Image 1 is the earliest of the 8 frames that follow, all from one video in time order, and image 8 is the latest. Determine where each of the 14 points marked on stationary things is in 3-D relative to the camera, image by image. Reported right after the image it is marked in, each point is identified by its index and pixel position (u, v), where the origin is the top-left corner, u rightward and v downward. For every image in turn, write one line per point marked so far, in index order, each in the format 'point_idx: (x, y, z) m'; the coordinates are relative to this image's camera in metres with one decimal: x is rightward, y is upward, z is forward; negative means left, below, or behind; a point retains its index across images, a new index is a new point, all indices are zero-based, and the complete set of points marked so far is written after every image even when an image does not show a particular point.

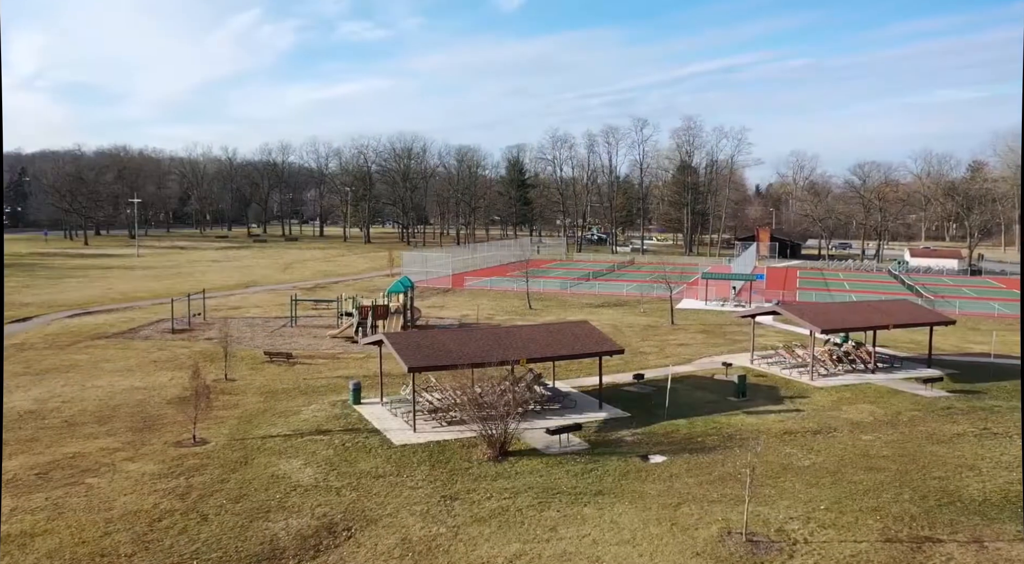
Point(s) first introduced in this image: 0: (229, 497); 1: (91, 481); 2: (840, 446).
0: (-4.9, -3.8, +12.8) m
1: (-7.7, -3.7, +13.6) m
2: (+7.2, -3.6, +16.1) m
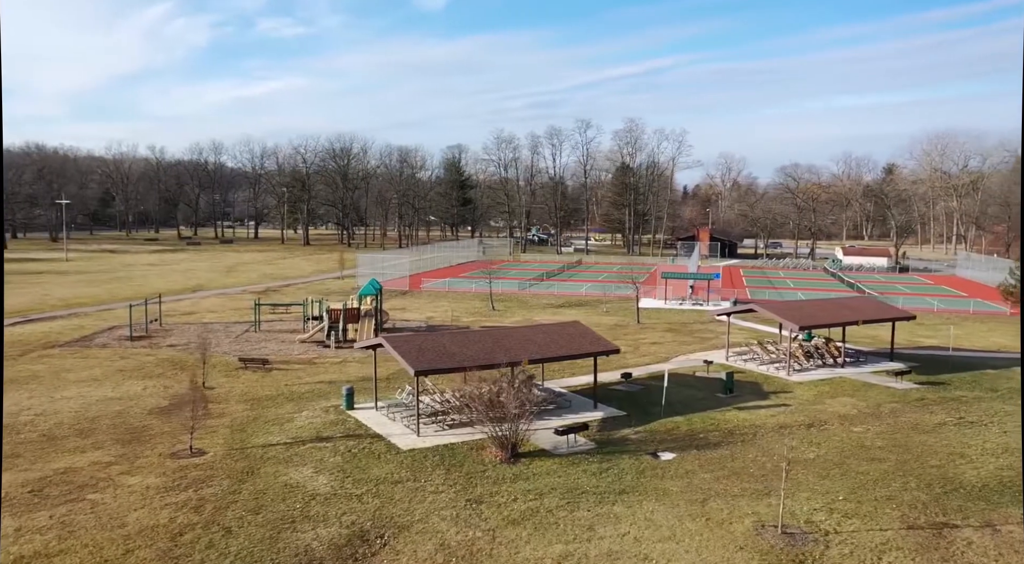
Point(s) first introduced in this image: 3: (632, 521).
0: (-4.4, -3.8, +12.4) m
1: (-7.3, -3.8, +12.9) m
2: (+7.3, -3.5, +16.6) m
3: (+1.9, -3.7, +11.5) m
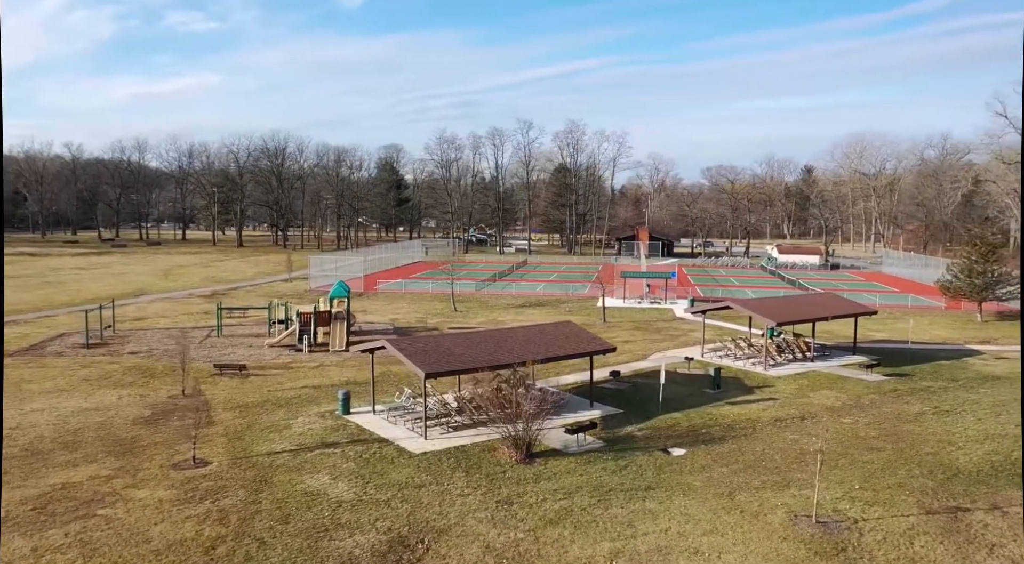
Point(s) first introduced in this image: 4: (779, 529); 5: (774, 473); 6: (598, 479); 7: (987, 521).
0: (-3.9, -3.9, +12.0) m
1: (-6.8, -3.8, +12.3) m
2: (+7.5, -3.4, +17.3) m
3: (+2.5, -3.7, +11.7) m
4: (+4.0, -3.7, +11.0) m
5: (+5.0, -3.6, +13.9) m
6: (+1.6, -3.7, +13.8) m
7: (+7.7, -3.9, +11.9) m
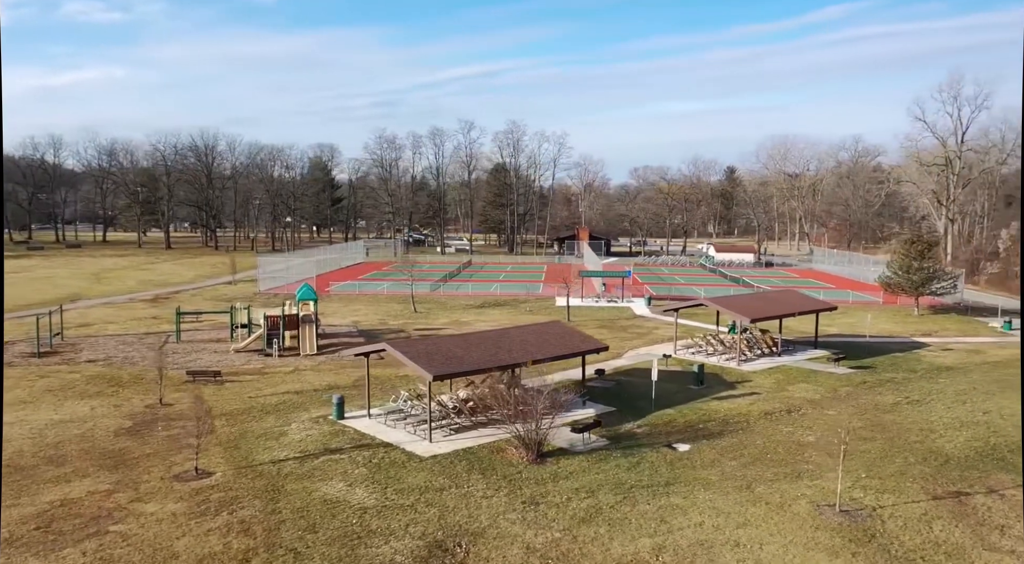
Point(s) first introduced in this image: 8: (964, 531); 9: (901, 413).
0: (-3.3, -3.9, +11.7) m
1: (-6.3, -3.9, +11.7) m
2: (+7.5, -3.4, +17.9) m
3: (+3.0, -3.7, +11.9) m
4: (+4.6, -3.7, +11.4) m
5: (+5.3, -3.6, +14.4) m
6: (+2.0, -3.7, +13.9) m
7: (+8.2, -3.8, +12.6) m
8: (+6.9, -3.8, +11.3) m
9: (+10.1, -3.4, +19.1) m
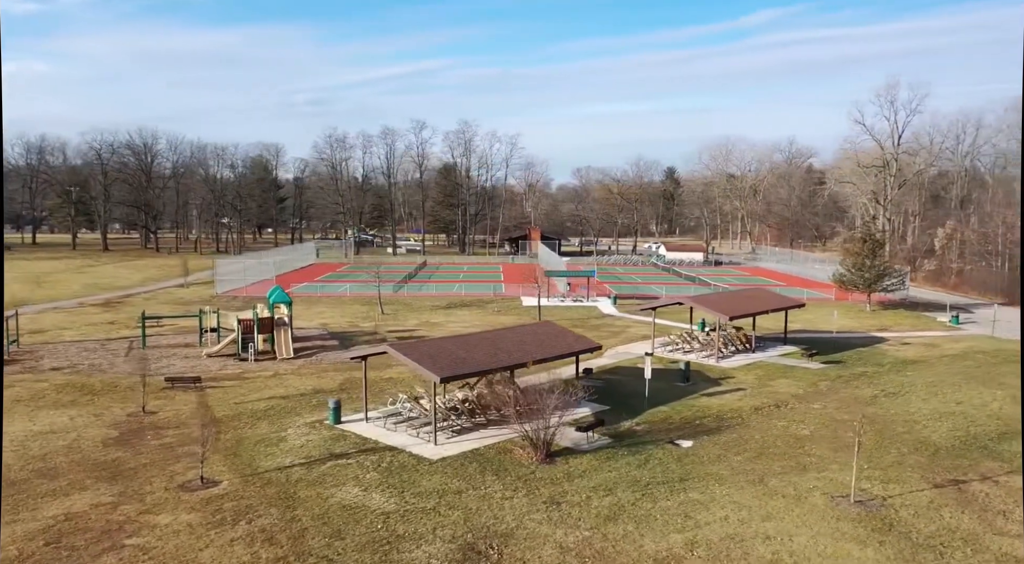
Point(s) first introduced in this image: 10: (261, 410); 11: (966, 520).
0: (-2.9, -4.0, +11.6) m
1: (-5.8, -4.0, +11.3) m
2: (+7.4, -3.3, +18.5) m
3: (+3.5, -3.7, +12.2) m
4: (+5.0, -3.6, +11.8) m
5: (+5.5, -3.5, +14.8) m
6: (+2.2, -3.7, +14.1) m
7: (+8.5, -3.7, +13.2) m
8: (+7.4, -3.8, +11.9) m
9: (+10.0, -3.3, +19.9) m
10: (-6.7, -3.4, +19.6) m
11: (+7.2, -3.8, +11.7) m
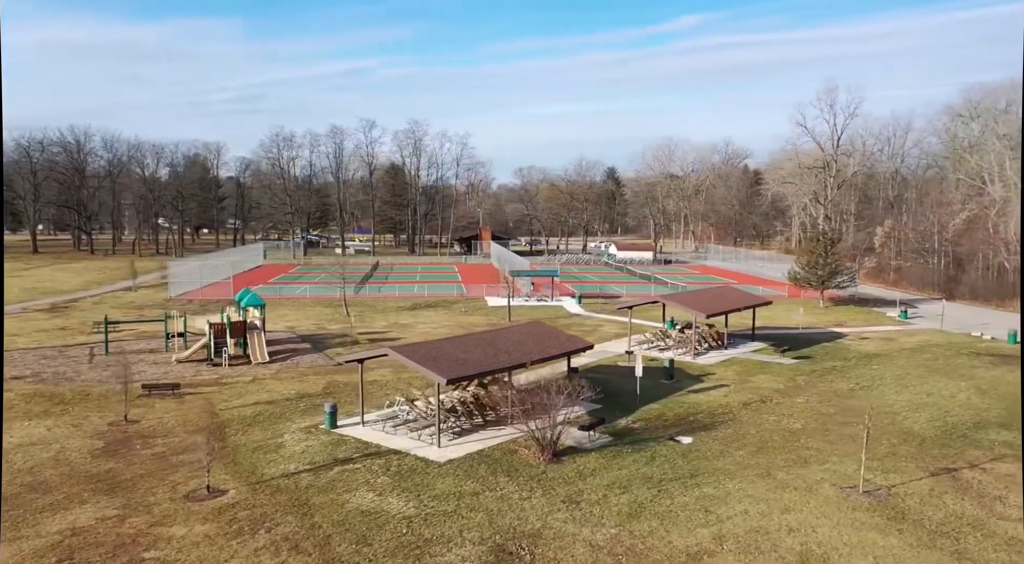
0: (-2.5, -4.0, +11.4) m
1: (-5.4, -4.1, +11.0) m
2: (+7.3, -3.3, +19.1) m
3: (+3.8, -3.7, +12.5) m
4: (+5.4, -3.6, +12.2) m
5: (+5.7, -3.5, +15.3) m
6: (+2.5, -3.7, +14.3) m
7: (+8.8, -3.7, +13.9) m
8: (+7.8, -3.7, +12.5) m
9: (+9.8, -3.3, +20.7) m
10: (-6.8, -3.5, +19.1) m
11: (+7.6, -3.7, +12.3) m
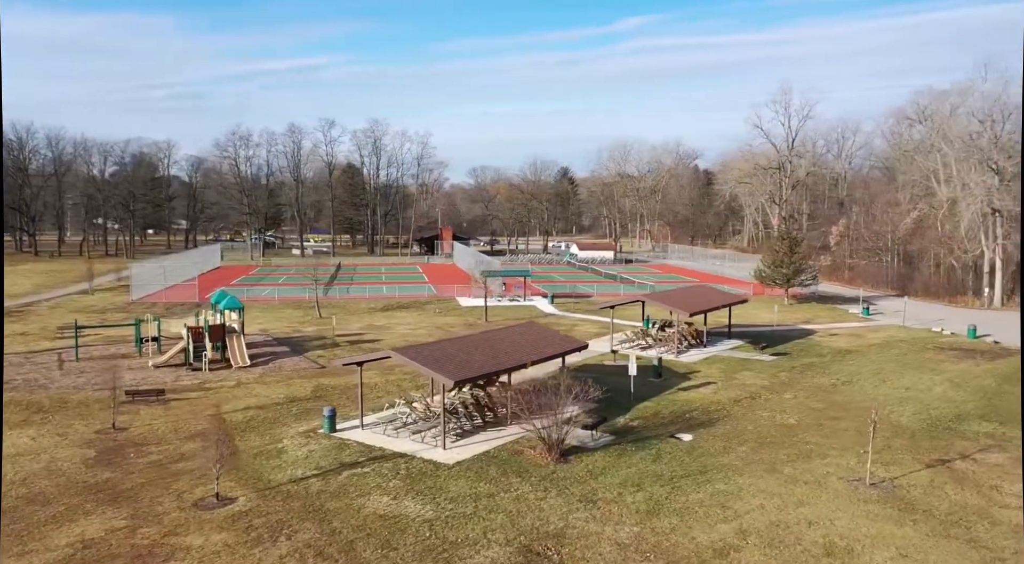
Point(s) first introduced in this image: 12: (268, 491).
0: (-2.1, -4.1, +11.3) m
1: (-4.9, -4.1, +10.7) m
2: (+7.2, -3.3, +19.6) m
3: (+4.1, -3.7, +12.8) m
4: (+5.7, -3.6, +12.6) m
5: (+5.8, -3.5, +15.7) m
6: (+2.7, -3.7, +14.5) m
7: (+9.0, -3.7, +14.5) m
8: (+8.1, -3.7, +13.0) m
9: (+9.6, -3.2, +21.3) m
10: (-6.9, -3.6, +18.8) m
11: (+7.9, -3.7, +12.8) m
12: (-4.6, -3.9, +13.8) m
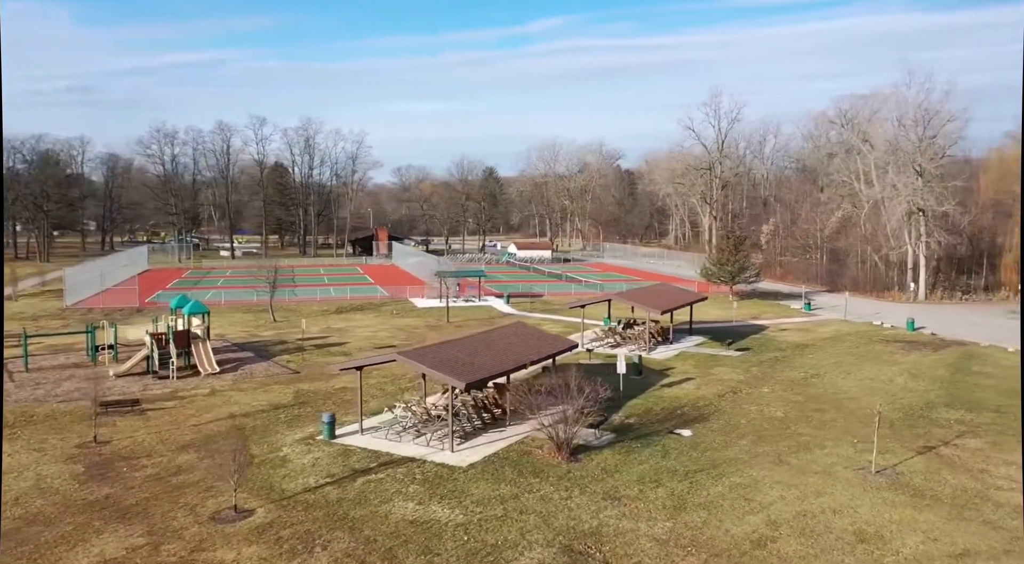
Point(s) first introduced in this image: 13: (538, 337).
0: (-1.4, -4.1, +11.2) m
1: (-4.2, -4.2, +10.4) m
2: (+7.0, -3.2, +20.4) m
3: (+4.6, -3.7, +13.3) m
4: (+6.2, -3.6, +13.2) m
5: (+6.0, -3.5, +16.3) m
6: (+3.0, -3.7, +14.9) m
7: (+9.3, -3.6, +15.5) m
8: (+8.5, -3.7, +13.9) m
9: (+9.2, -3.2, +22.3) m
10: (-6.9, -3.7, +18.2) m
11: (+8.4, -3.7, +13.7) m
12: (-4.1, -4.0, +13.4) m
13: (+0.7, -1.5, +19.9) m
